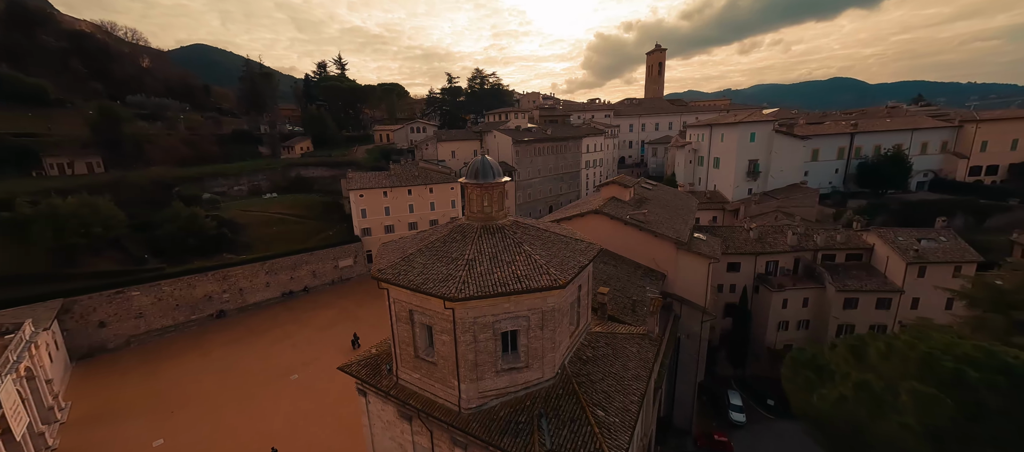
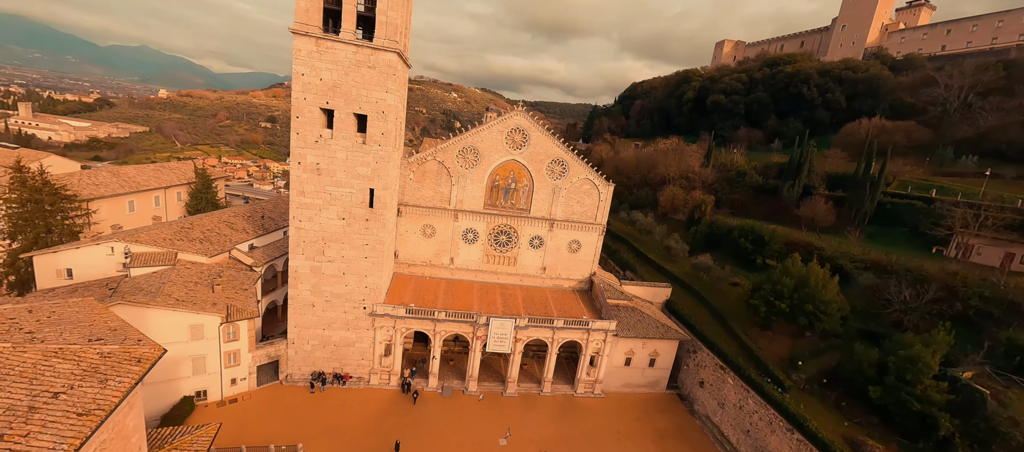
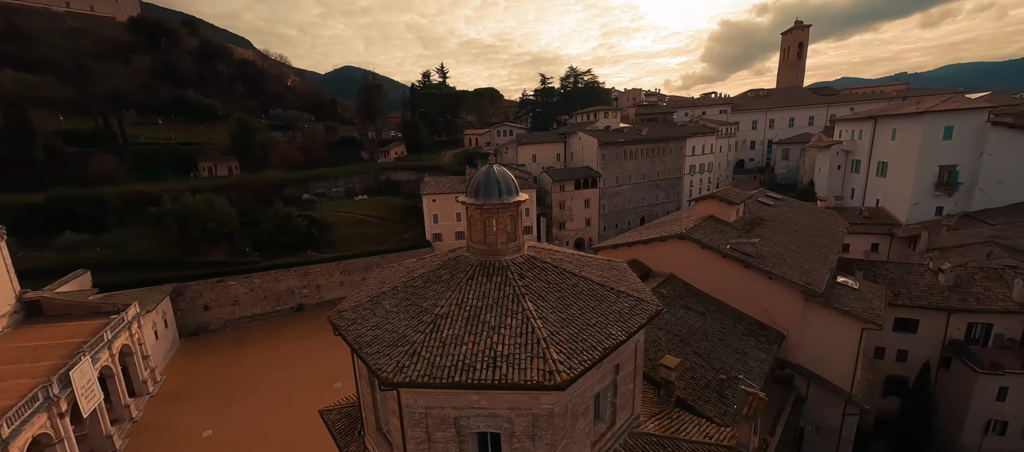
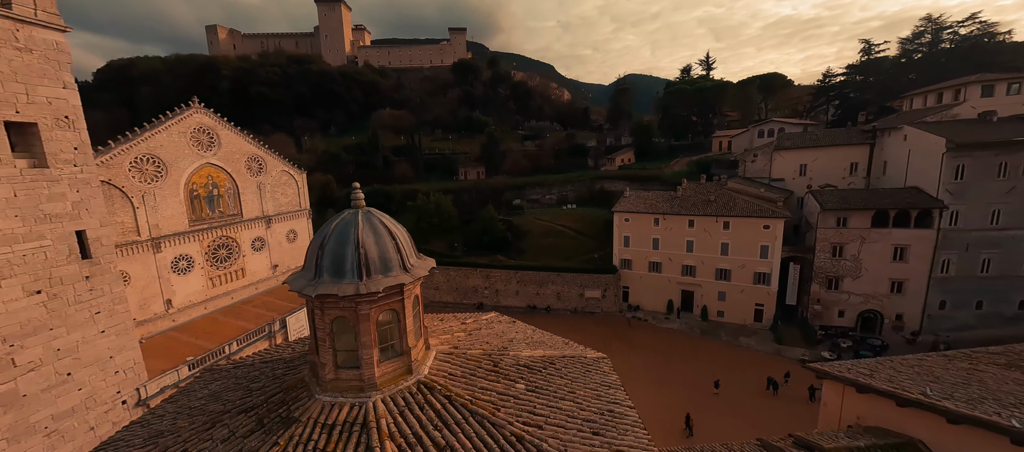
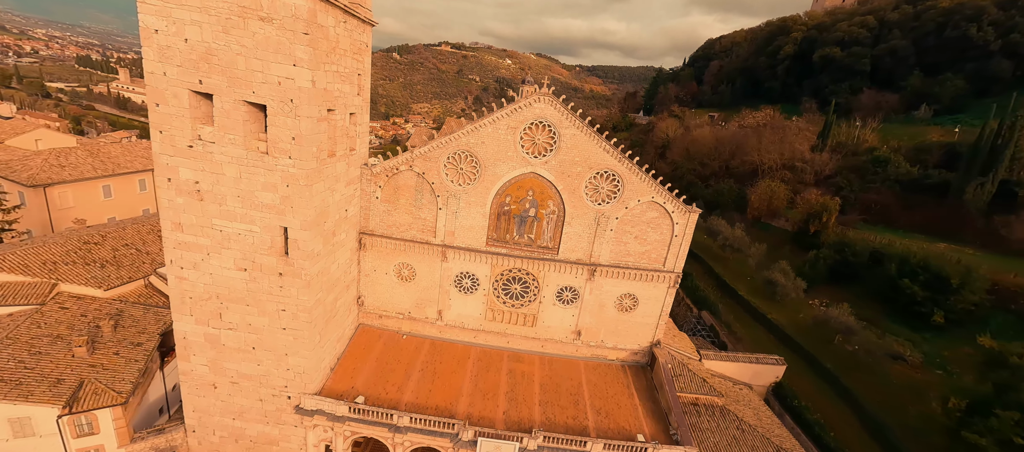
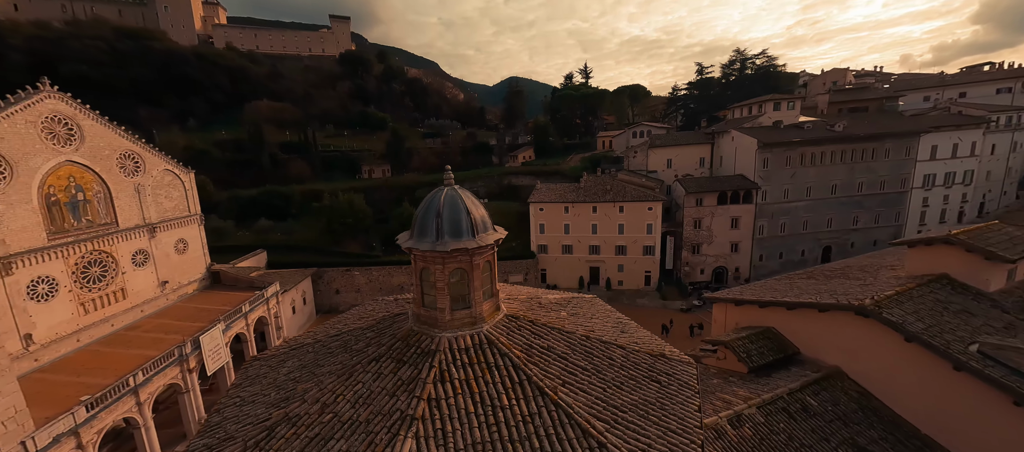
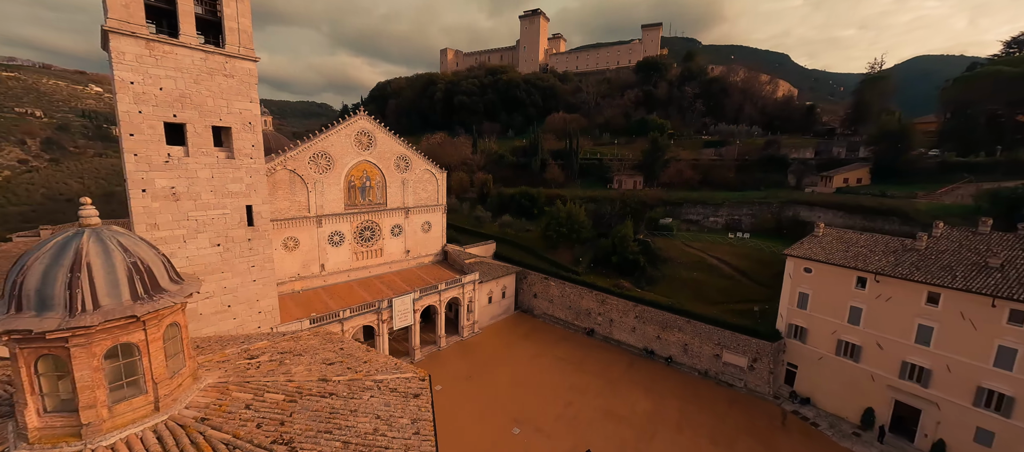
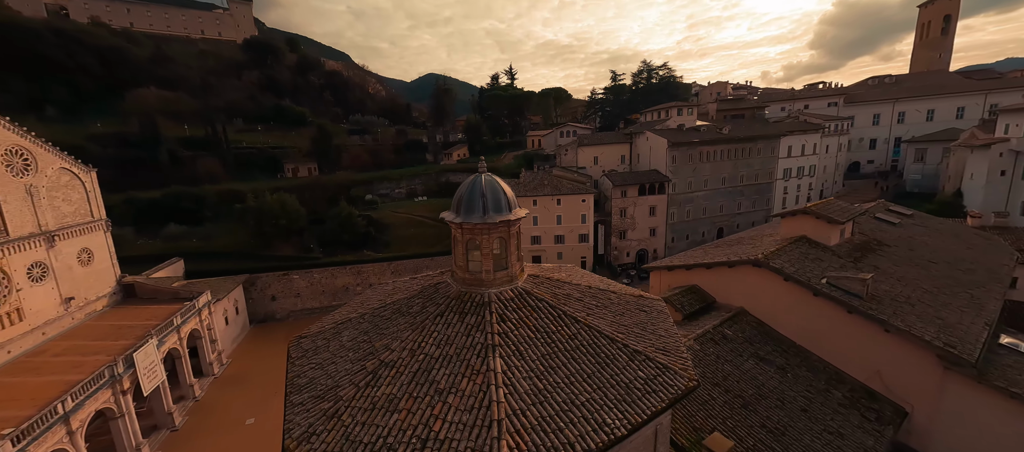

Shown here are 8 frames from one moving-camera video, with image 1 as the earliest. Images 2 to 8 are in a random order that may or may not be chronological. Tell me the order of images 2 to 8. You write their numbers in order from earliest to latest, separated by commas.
3, 8, 6, 4, 7, 2, 5
